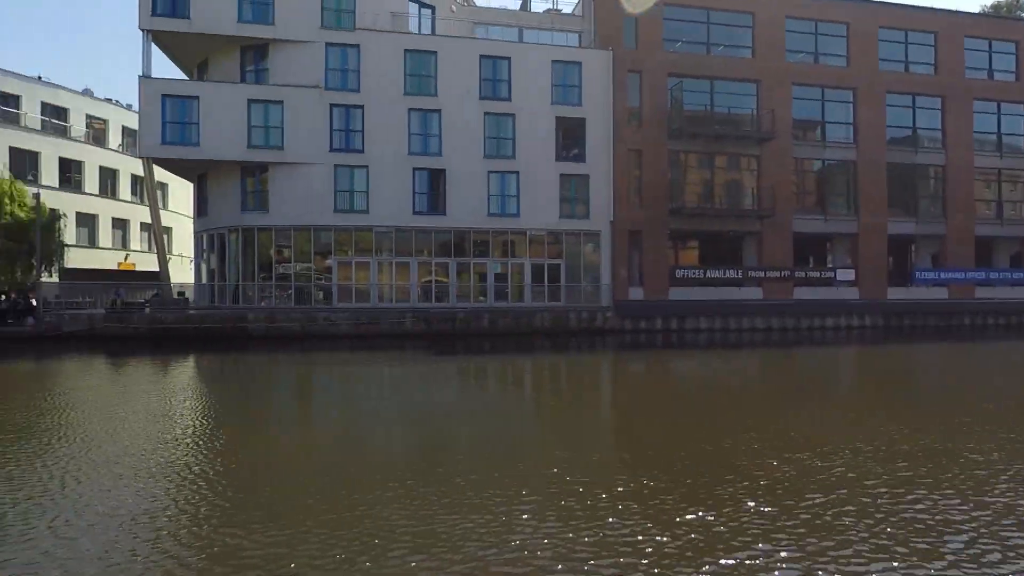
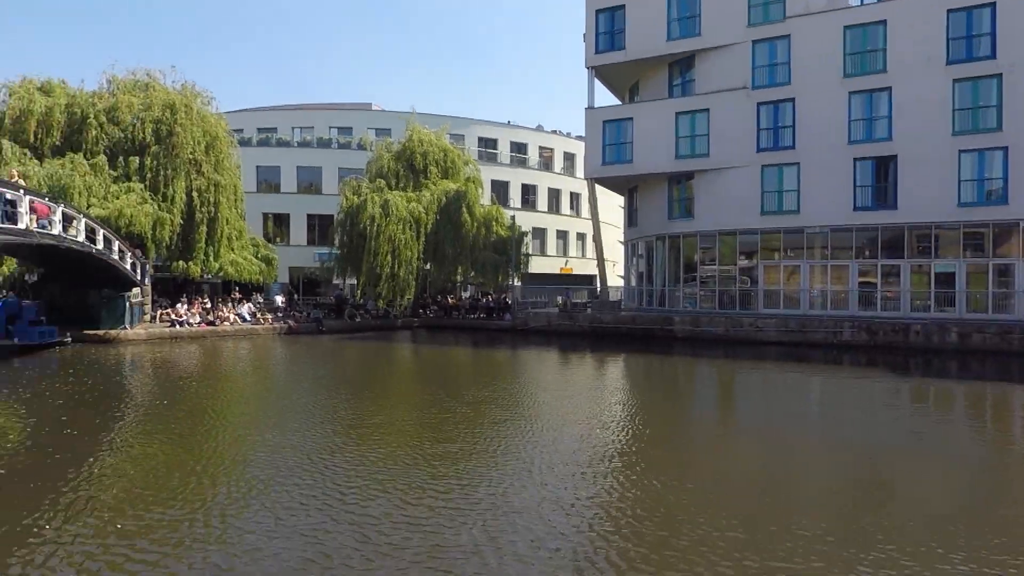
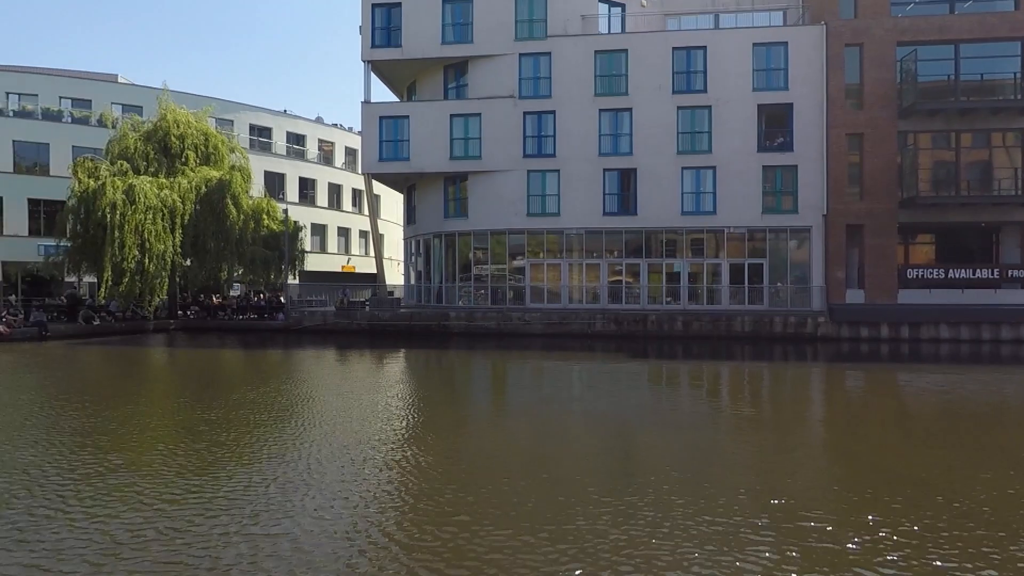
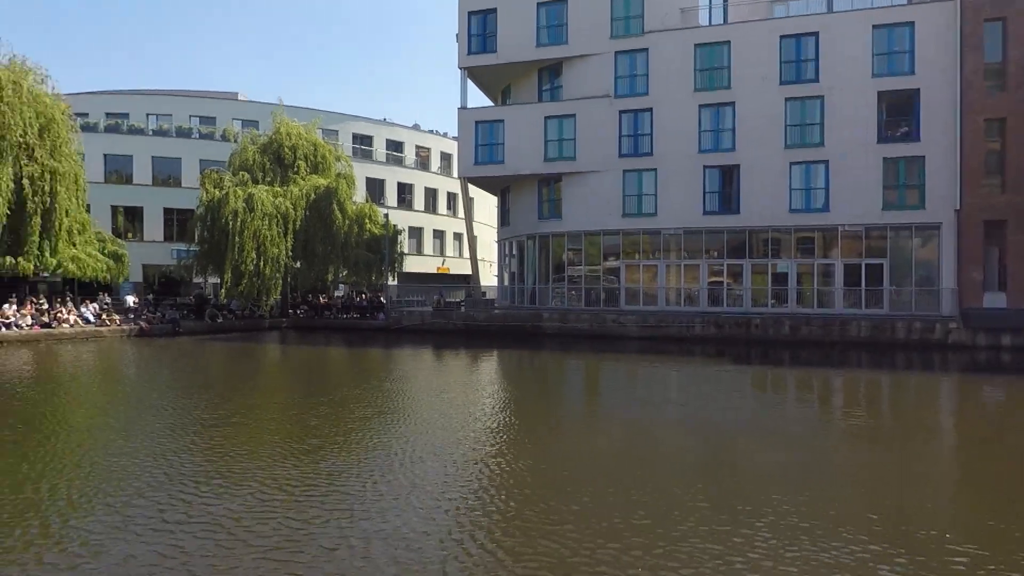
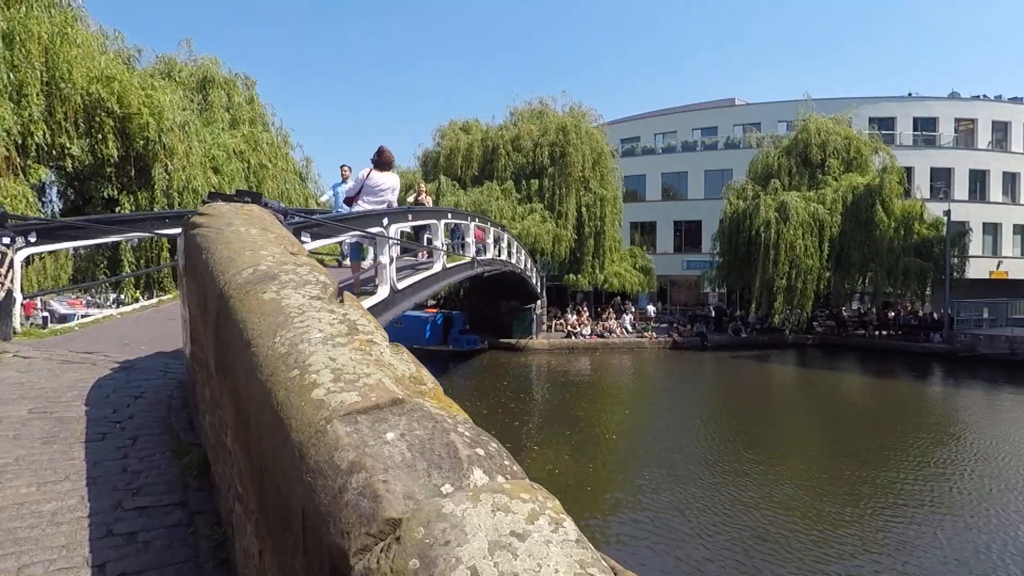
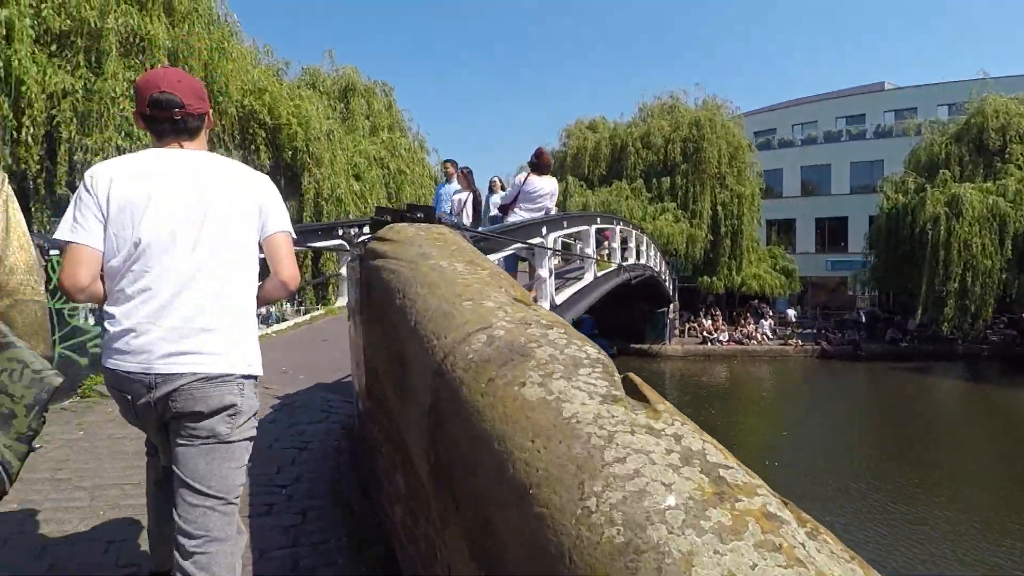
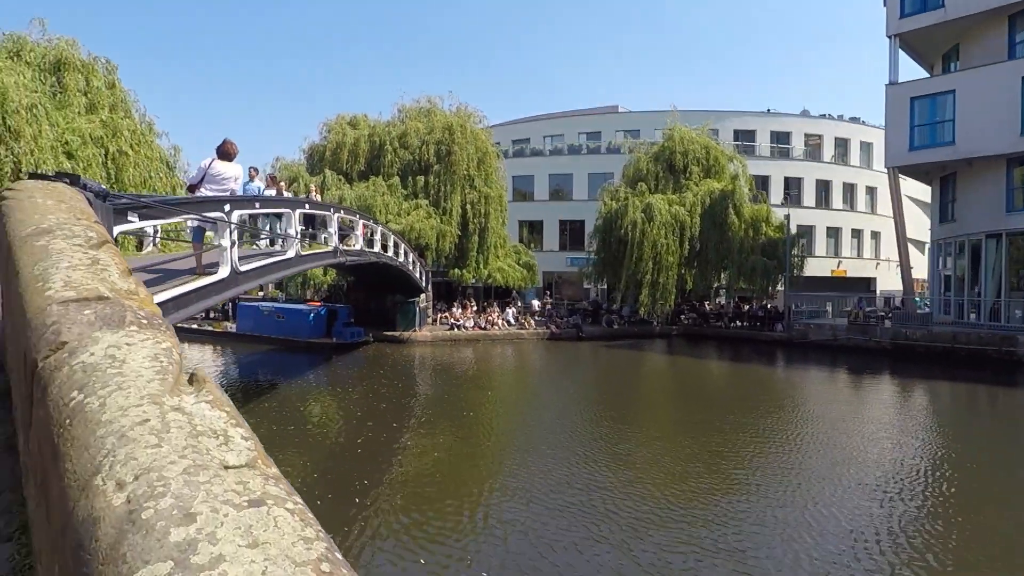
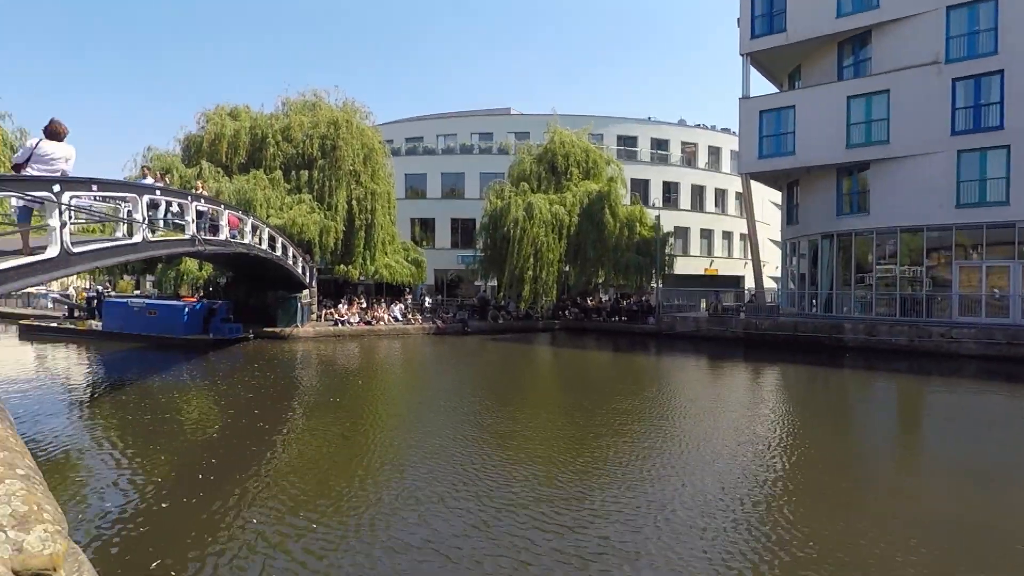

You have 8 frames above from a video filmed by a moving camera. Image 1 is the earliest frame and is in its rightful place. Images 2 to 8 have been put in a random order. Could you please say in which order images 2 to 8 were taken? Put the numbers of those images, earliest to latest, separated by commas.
3, 4, 2, 8, 7, 5, 6
